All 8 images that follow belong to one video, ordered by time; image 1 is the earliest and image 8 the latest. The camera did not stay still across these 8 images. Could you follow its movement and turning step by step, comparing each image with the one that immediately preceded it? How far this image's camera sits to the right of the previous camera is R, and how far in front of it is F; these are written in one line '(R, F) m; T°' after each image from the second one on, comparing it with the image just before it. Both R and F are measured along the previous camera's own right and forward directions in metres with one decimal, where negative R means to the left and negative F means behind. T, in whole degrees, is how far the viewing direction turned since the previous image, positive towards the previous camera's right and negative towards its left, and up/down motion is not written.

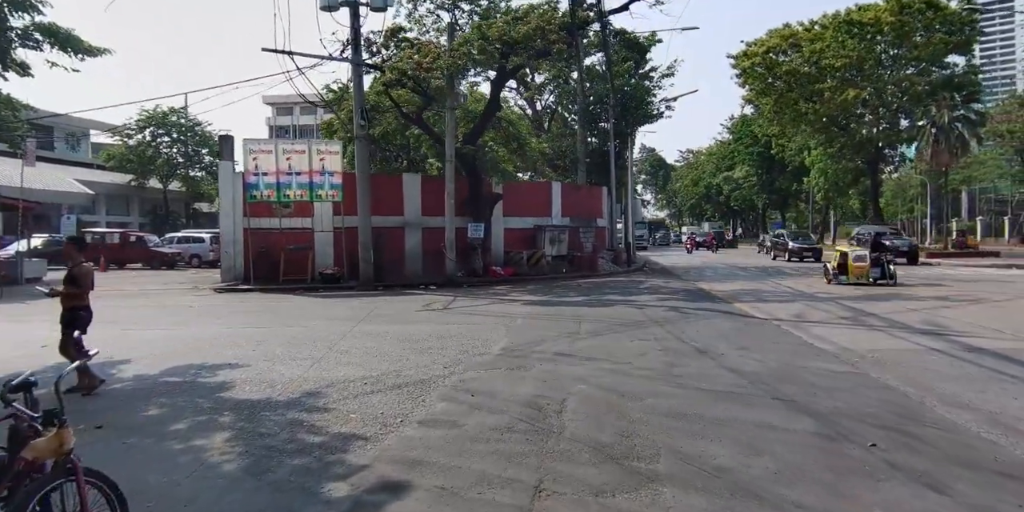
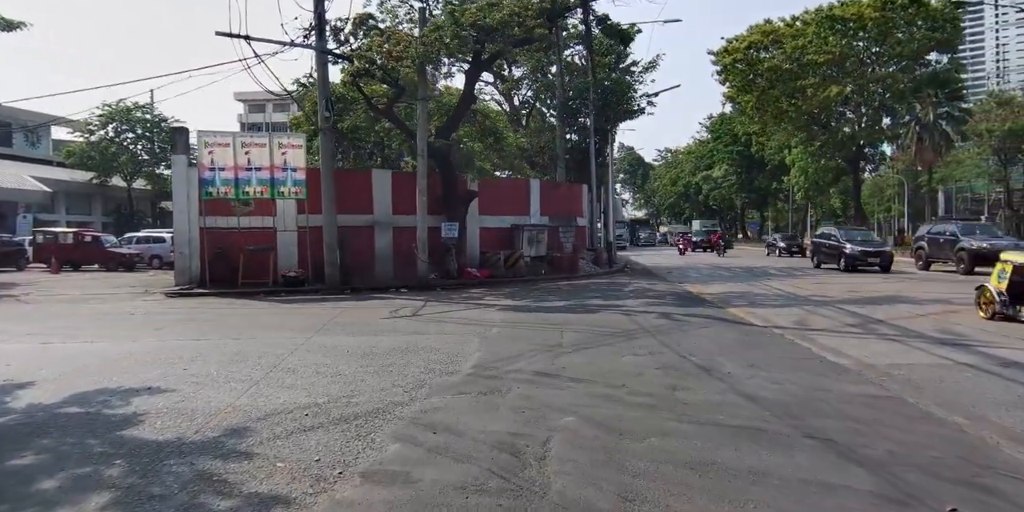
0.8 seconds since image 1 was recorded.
(+0.1, +1.4) m; +2°
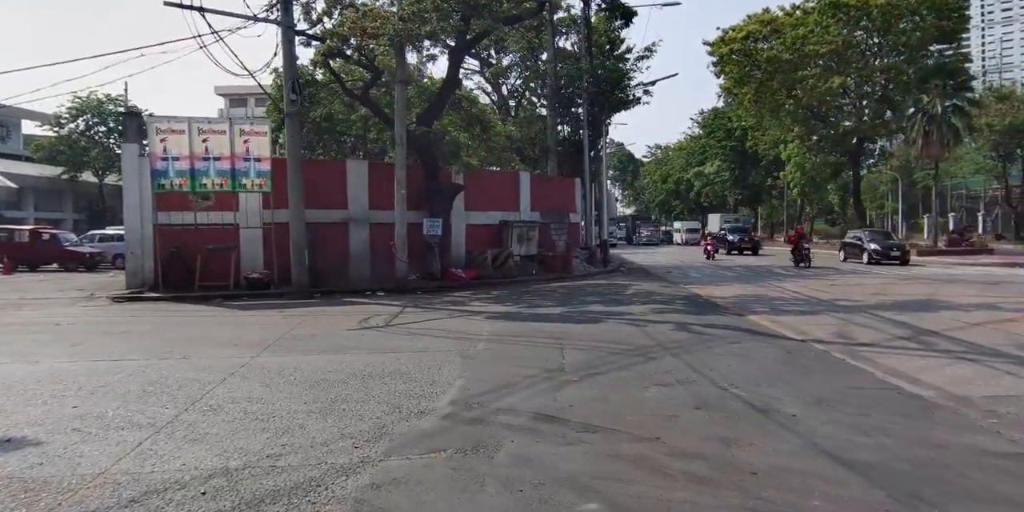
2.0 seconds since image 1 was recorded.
(0.0, +2.1) m; +1°
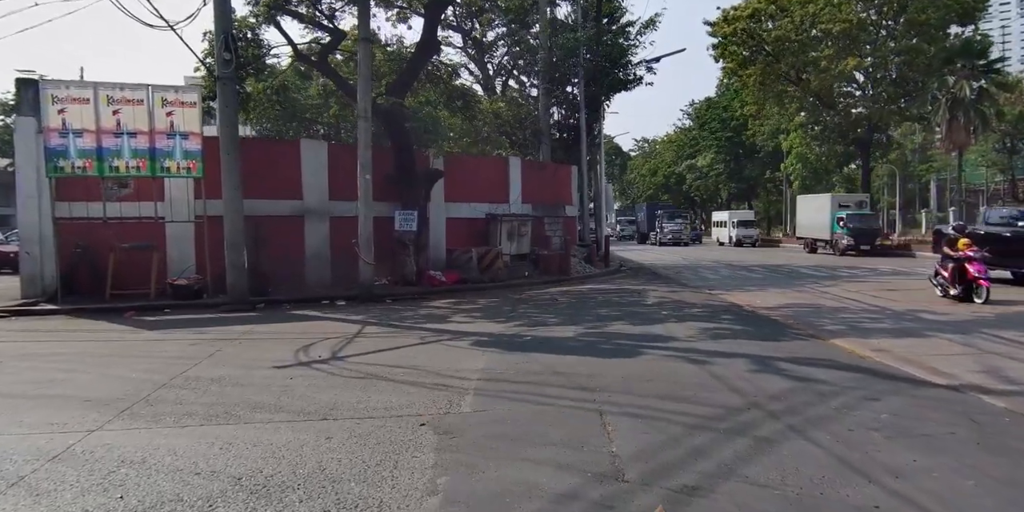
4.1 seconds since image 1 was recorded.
(-0.2, +3.8) m; +2°
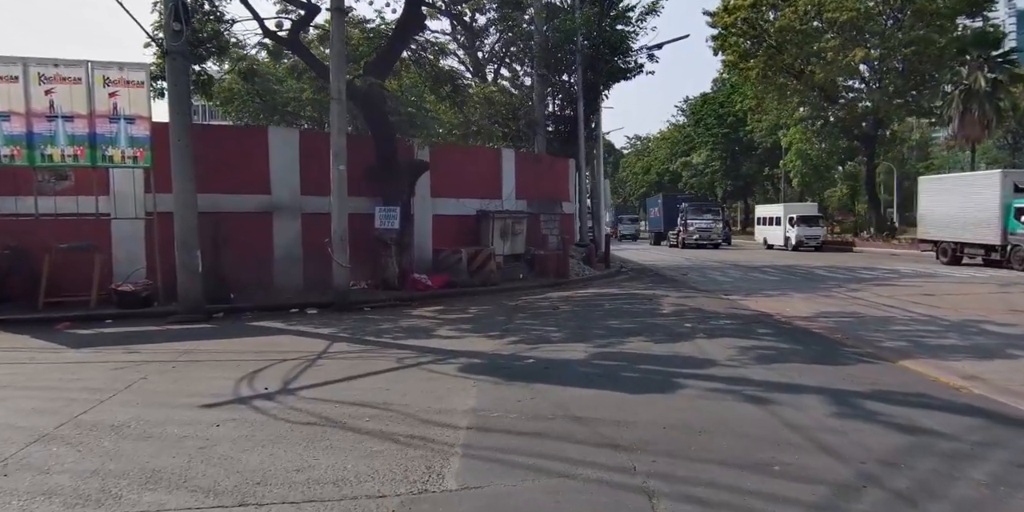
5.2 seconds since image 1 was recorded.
(-0.1, +1.9) m; +1°
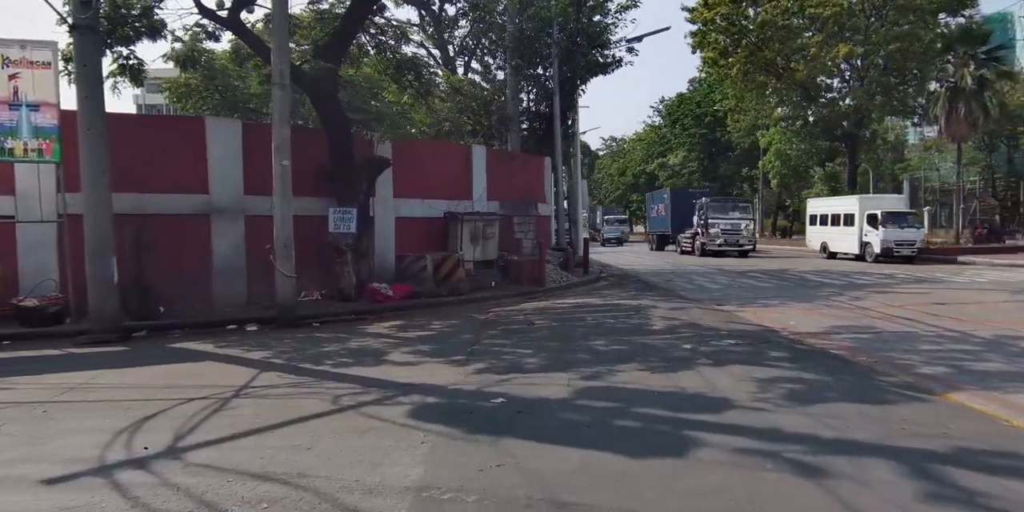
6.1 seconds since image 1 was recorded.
(+0.1, +1.7) m; +2°
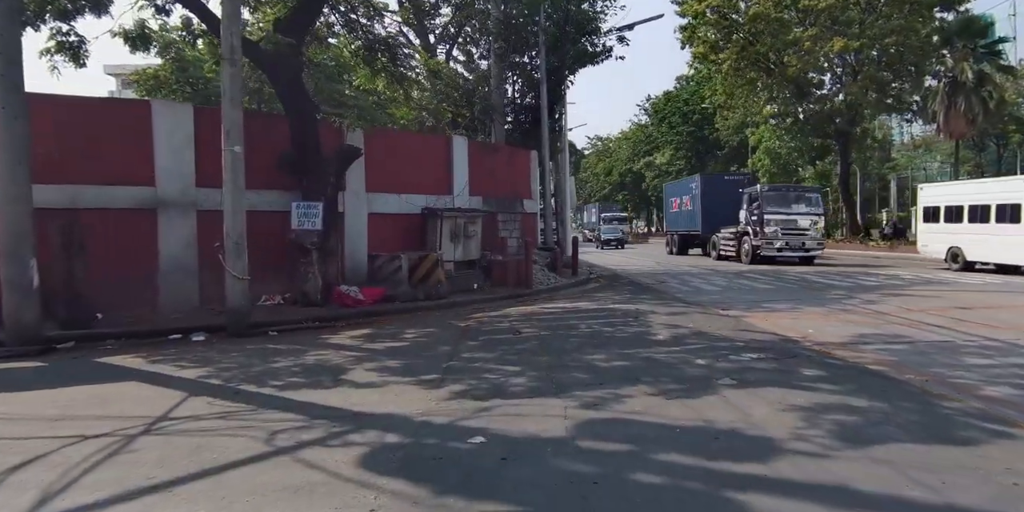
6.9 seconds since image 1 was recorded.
(0.0, +1.4) m; +1°
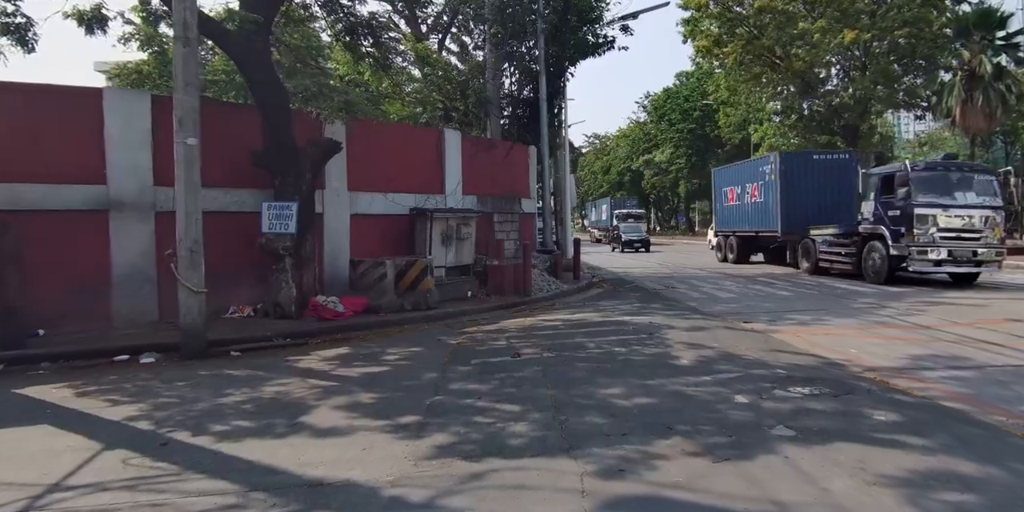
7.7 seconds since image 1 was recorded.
(0.0, +1.4) m; 0°
